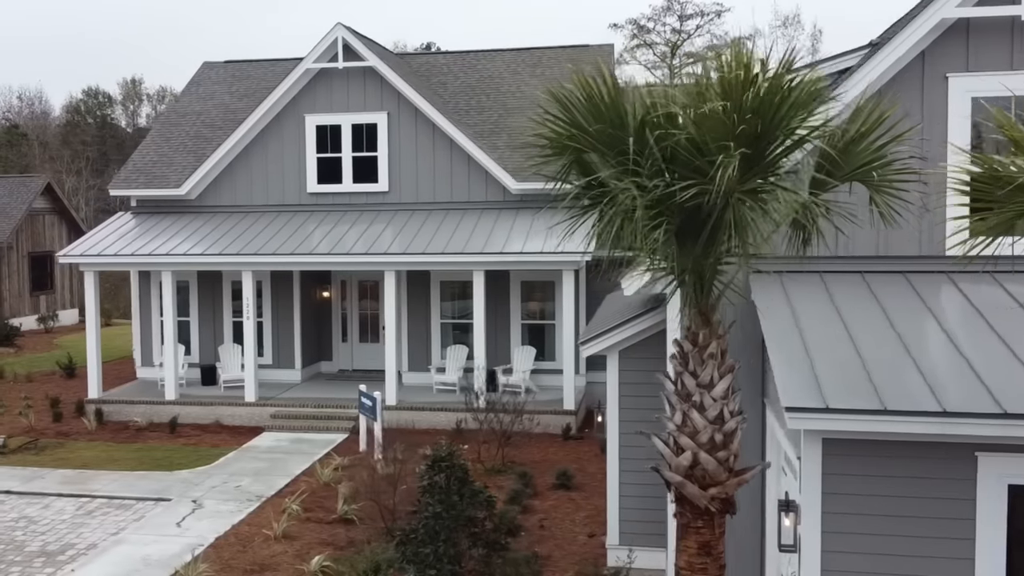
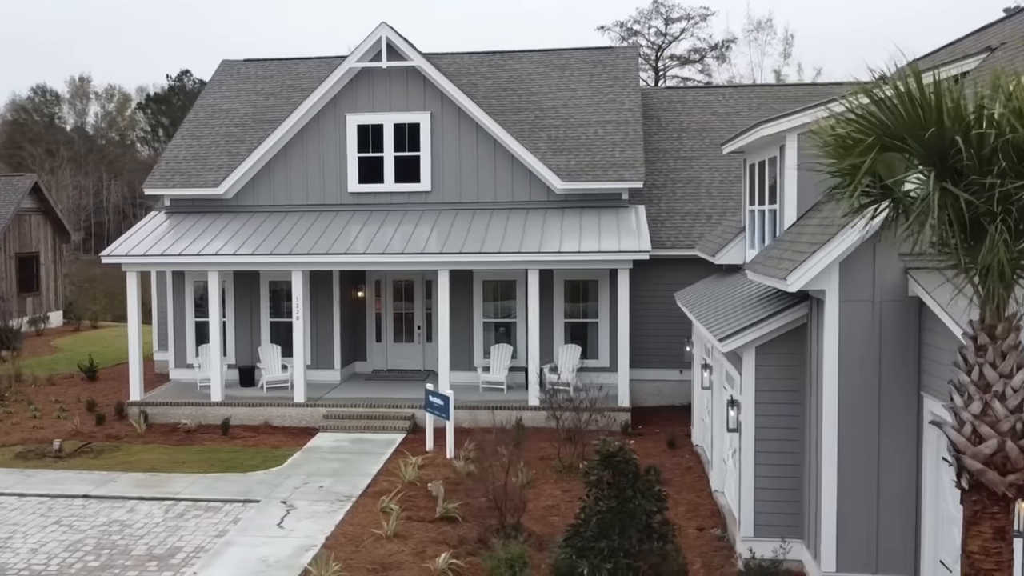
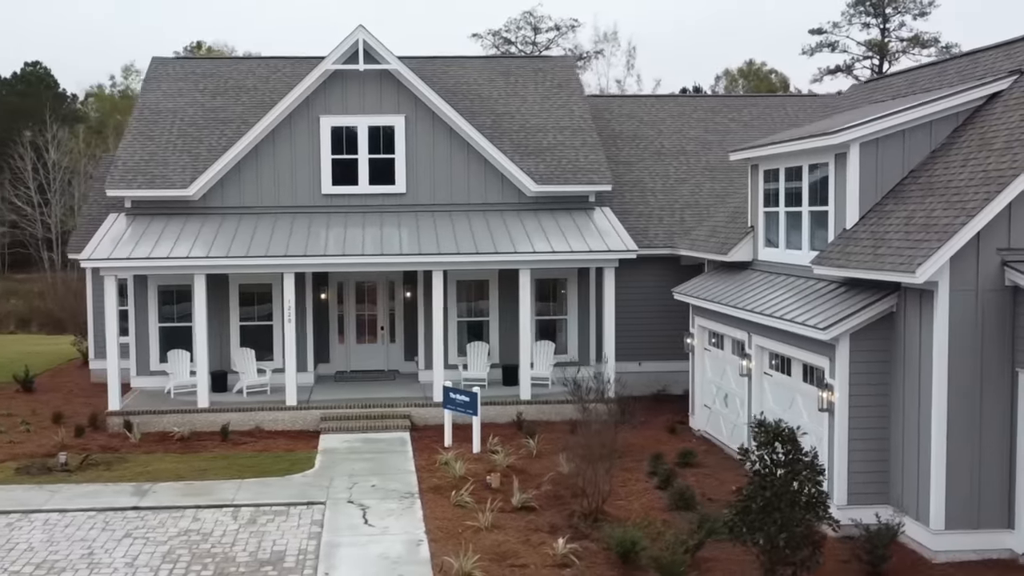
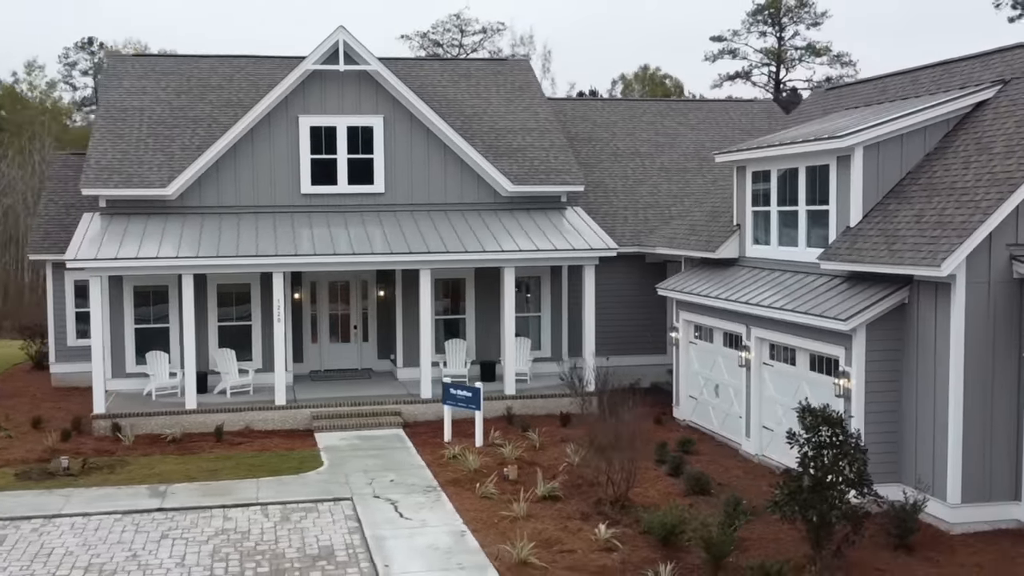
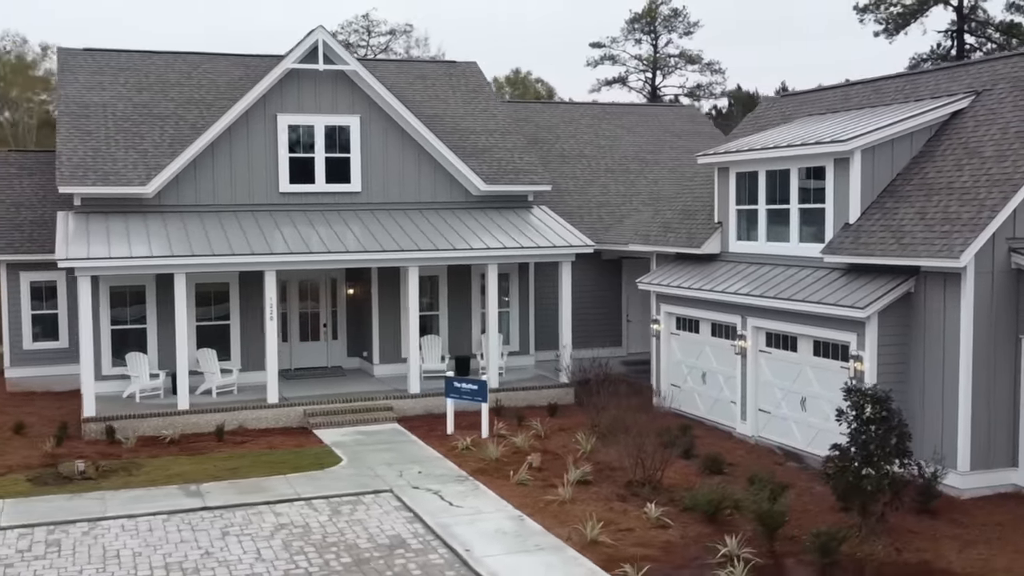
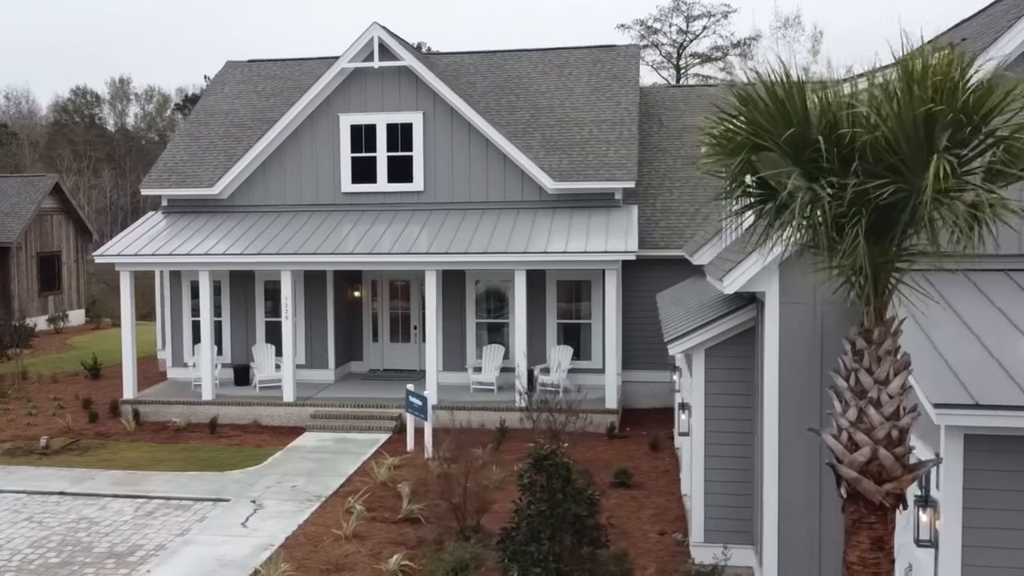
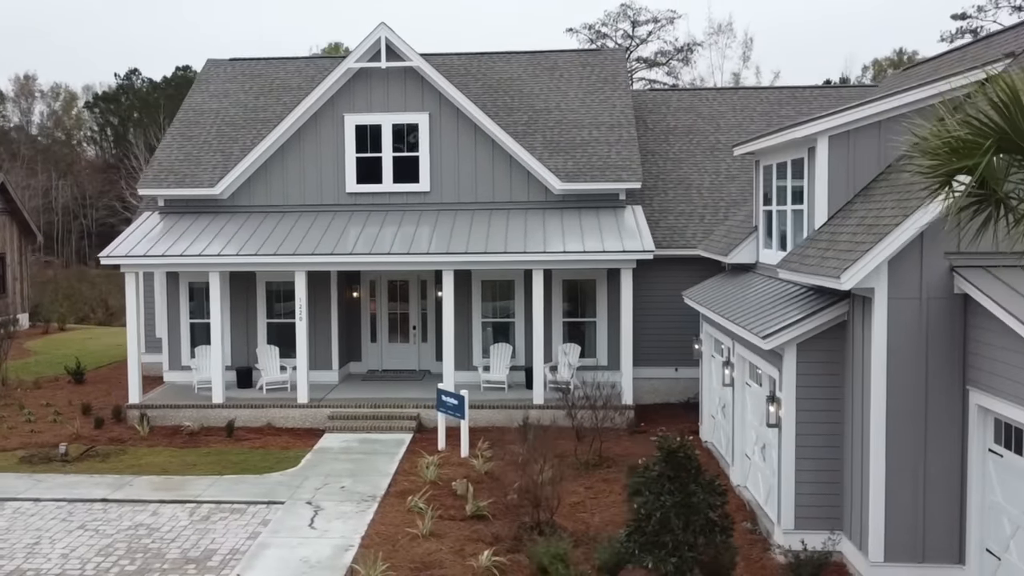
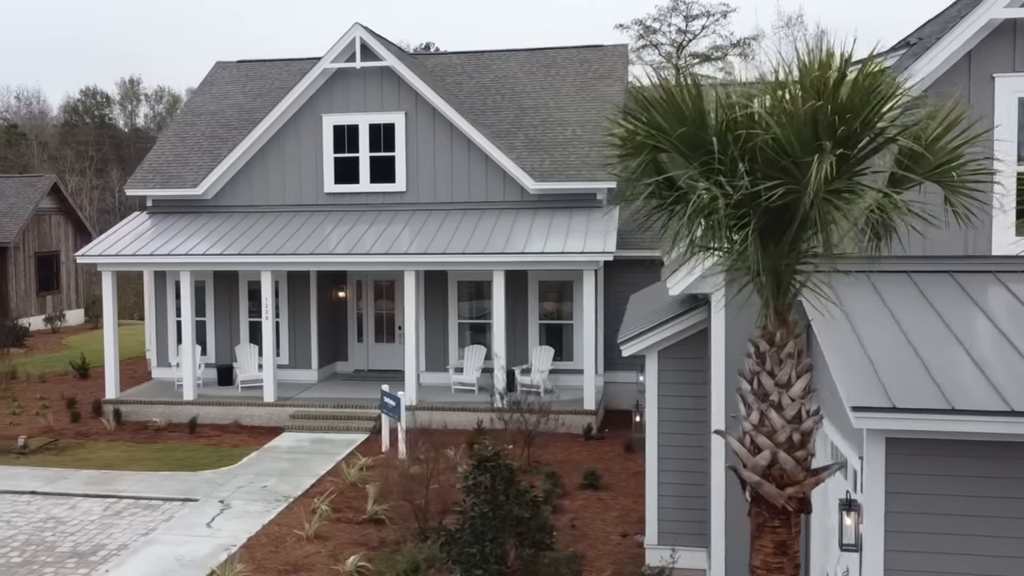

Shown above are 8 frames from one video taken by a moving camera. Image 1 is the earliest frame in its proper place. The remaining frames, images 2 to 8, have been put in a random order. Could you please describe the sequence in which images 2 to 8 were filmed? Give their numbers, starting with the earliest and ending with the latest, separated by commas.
8, 6, 2, 7, 3, 4, 5
